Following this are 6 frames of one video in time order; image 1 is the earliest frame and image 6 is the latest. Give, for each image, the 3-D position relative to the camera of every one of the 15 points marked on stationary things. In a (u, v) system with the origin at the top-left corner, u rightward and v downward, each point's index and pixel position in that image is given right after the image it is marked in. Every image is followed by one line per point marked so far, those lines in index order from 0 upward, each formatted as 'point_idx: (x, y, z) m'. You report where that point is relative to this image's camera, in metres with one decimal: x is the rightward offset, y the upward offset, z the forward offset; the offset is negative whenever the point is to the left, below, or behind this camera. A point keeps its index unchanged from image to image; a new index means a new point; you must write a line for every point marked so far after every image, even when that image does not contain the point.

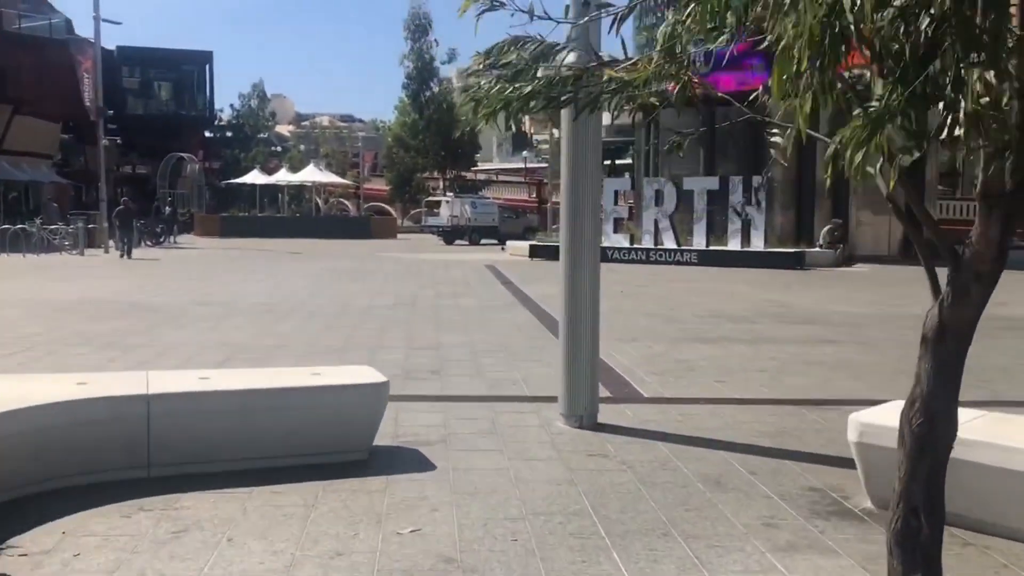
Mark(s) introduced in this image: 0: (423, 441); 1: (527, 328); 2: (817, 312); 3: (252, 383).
0: (-0.6, -1.0, +6.7) m
1: (+0.2, -0.5, +13.1) m
2: (+5.1, -0.4, +16.3) m
3: (-1.6, -0.6, +6.0) m
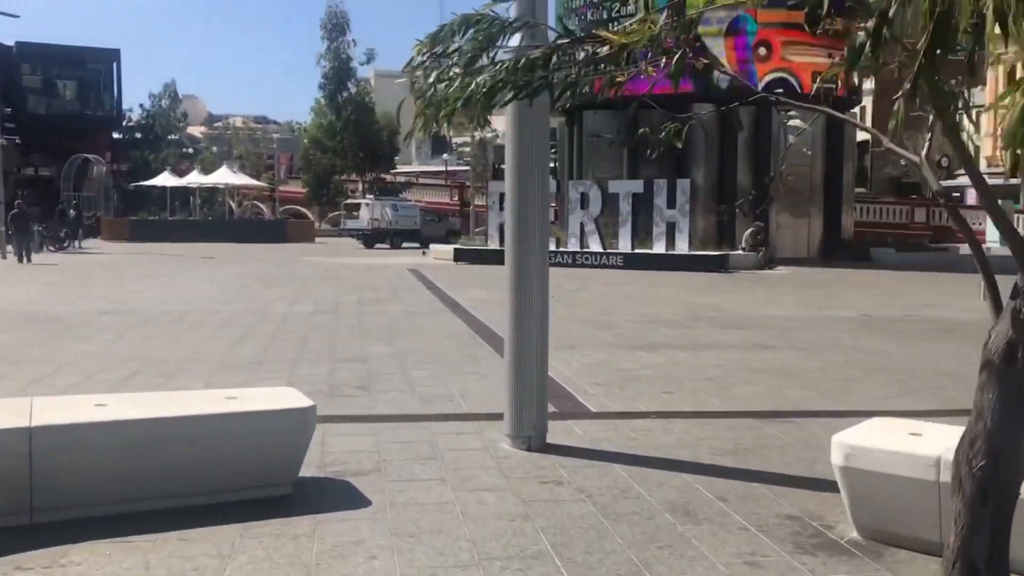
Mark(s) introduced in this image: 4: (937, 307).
0: (-1.0, -1.1, +6.0) m
1: (-0.7, -0.6, +12.4) m
2: (+3.9, -0.5, +16.0) m
3: (-1.9, -0.6, +5.2) m
4: (+8.0, -0.4, +18.6) m
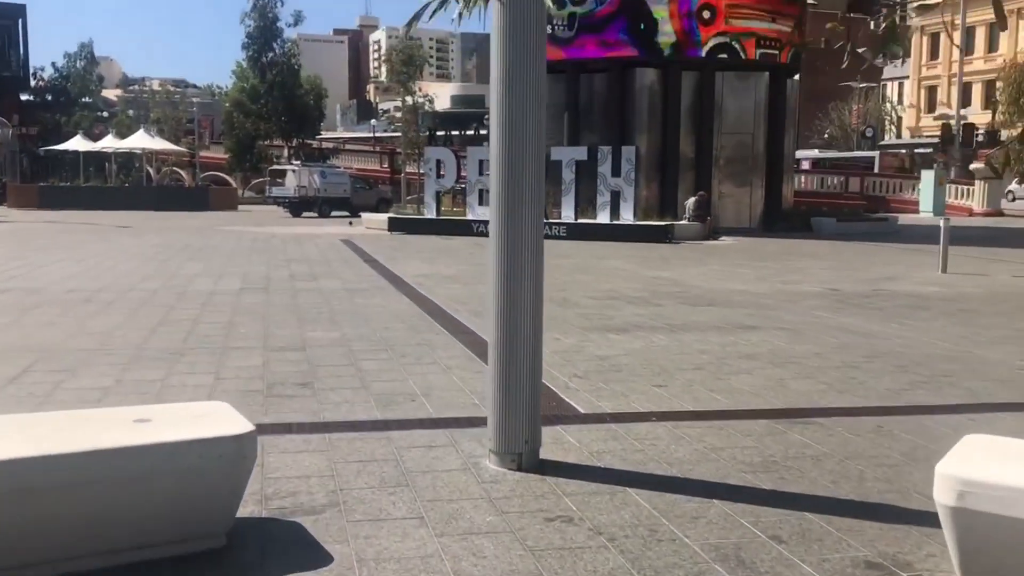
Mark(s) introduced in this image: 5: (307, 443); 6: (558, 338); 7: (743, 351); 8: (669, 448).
0: (-1.0, -1.0, +4.7) m
1: (-1.2, -0.3, +11.1) m
2: (+3.1, 0.0, +15.1) m
3: (-1.9, -0.6, +3.8) m
4: (+7.0, +0.1, +17.9) m
5: (-1.2, -0.9, +5.7) m
6: (+0.5, -0.5, +10.0) m
7: (+2.2, -0.6, +9.4) m
8: (+0.9, -1.0, +5.8) m
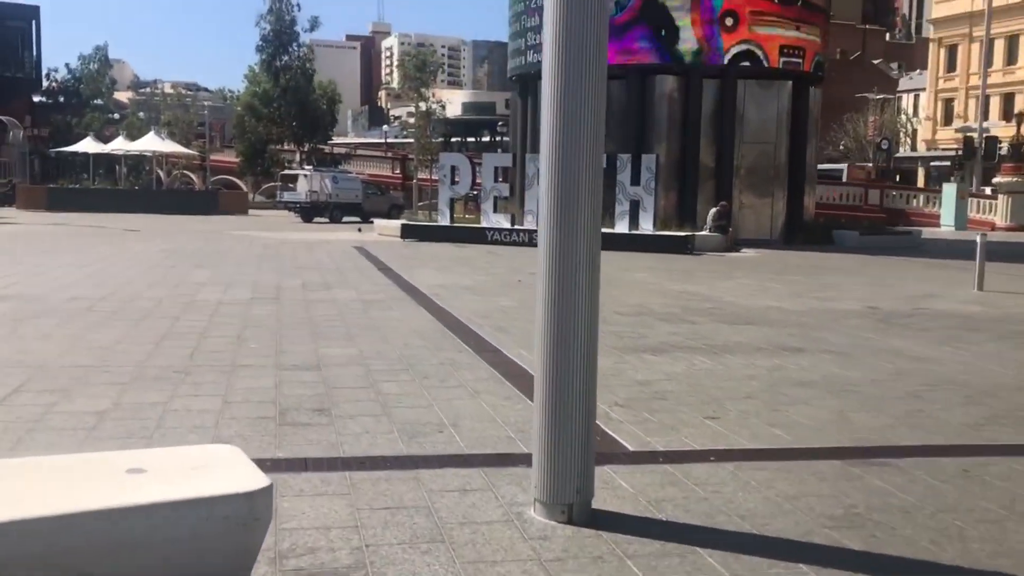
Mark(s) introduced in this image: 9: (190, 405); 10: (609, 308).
0: (-0.8, -1.1, +4.0) m
1: (-0.9, -0.5, +10.4) m
2: (+3.4, -0.3, +14.3) m
3: (-1.6, -0.7, +3.2) m
4: (+7.4, -0.2, +17.1) m
5: (-1.0, -1.0, +5.0) m
6: (+0.8, -0.7, +9.3) m
7: (+2.5, -0.8, +8.7) m
8: (+1.2, -1.1, +5.1) m
9: (-2.2, -0.8, +6.8) m
10: (+1.4, -0.3, +13.6) m
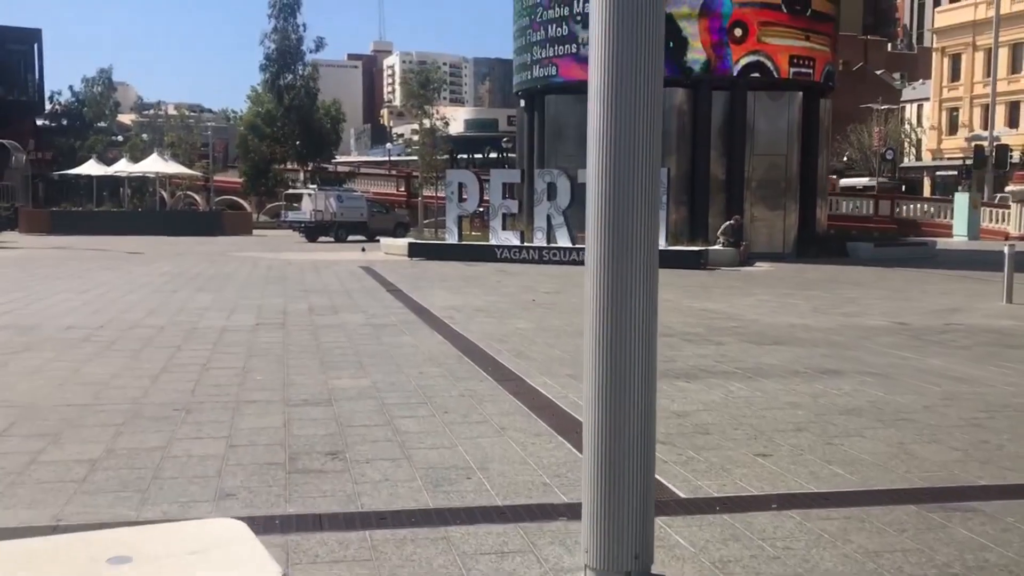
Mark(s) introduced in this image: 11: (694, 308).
0: (-0.6, -1.3, +3.4) m
1: (-0.7, -0.7, +9.8) m
2: (+3.7, -0.5, +13.7) m
3: (-1.4, -0.8, +2.6) m
4: (+7.6, -0.4, +16.5) m
5: (-0.8, -1.2, +4.4) m
6: (+1.0, -0.9, +8.6) m
7: (+2.7, -1.0, +8.1) m
8: (+1.4, -1.2, +4.5) m
9: (-2.0, -1.0, +6.2) m
10: (+1.6, -0.5, +13.0) m
11: (+3.0, -0.3, +16.1) m
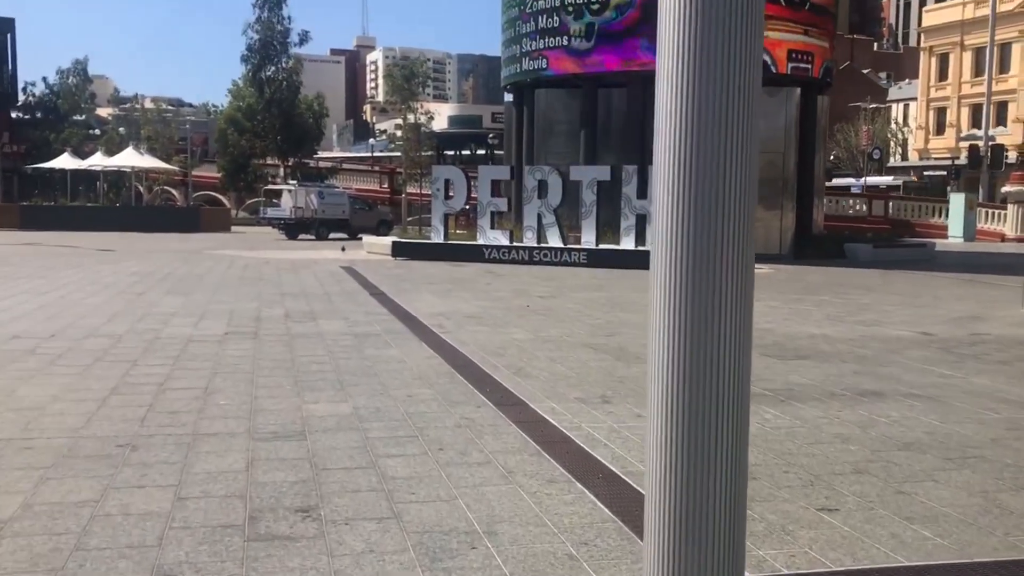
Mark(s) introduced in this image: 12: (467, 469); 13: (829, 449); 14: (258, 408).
0: (-0.4, -1.4, +2.2) m
1: (-0.7, -0.8, +8.6) m
2: (+3.6, -0.6, +12.7) m
3: (-1.3, -0.9, +1.4) m
4: (+7.5, -0.5, +15.5) m
5: (-0.7, -1.3, +3.3) m
6: (+1.0, -1.0, +7.5) m
7: (+2.8, -1.1, +7.0) m
8: (+1.5, -1.3, +3.4) m
9: (-2.0, -1.1, +5.1) m
10: (+1.5, -0.6, +11.9) m
11: (+2.9, -0.4, +15.0) m
12: (-0.3, -1.1, +5.8) m
13: (+2.2, -1.1, +6.7) m
14: (-1.9, -0.9, +7.4) m
